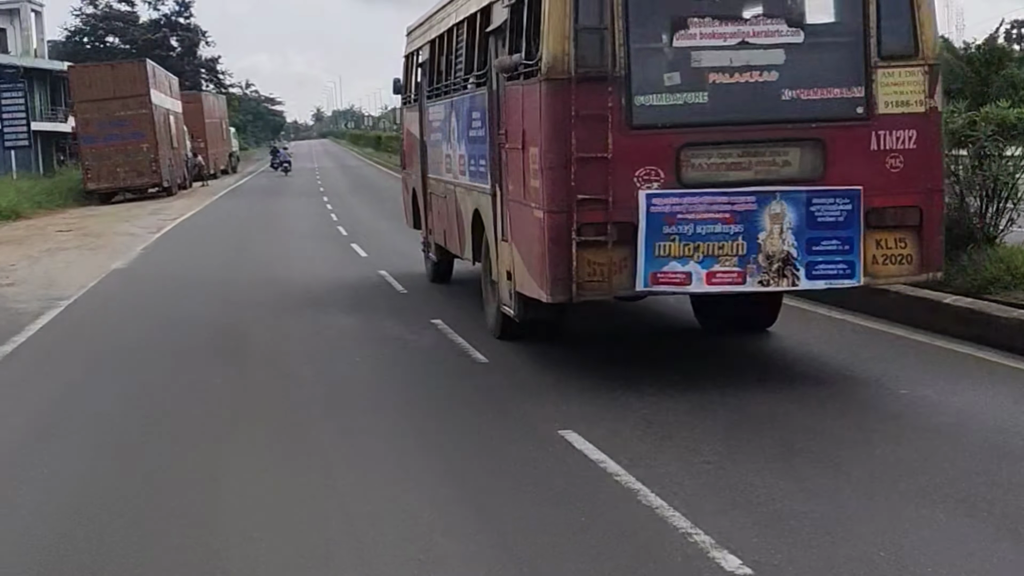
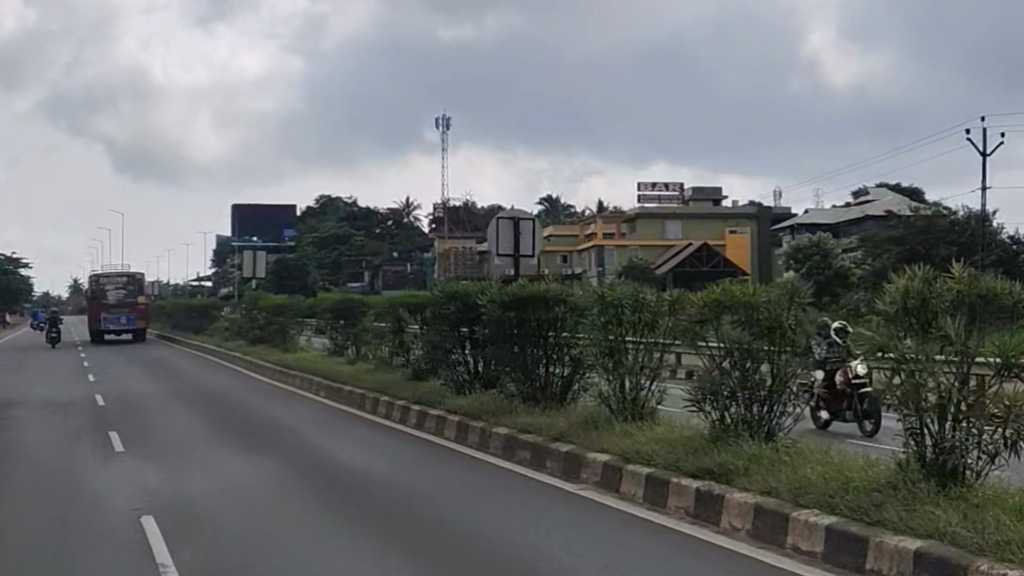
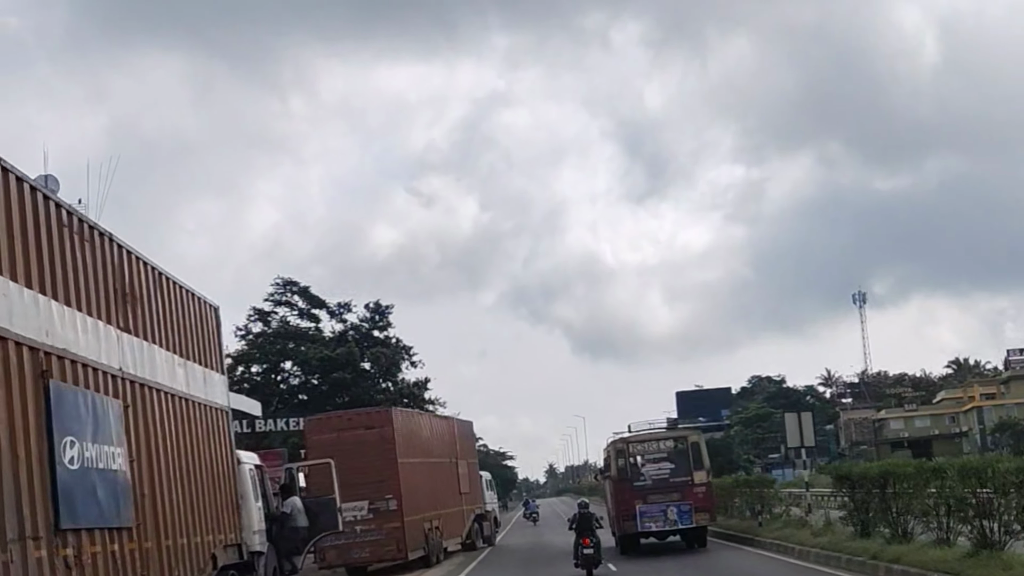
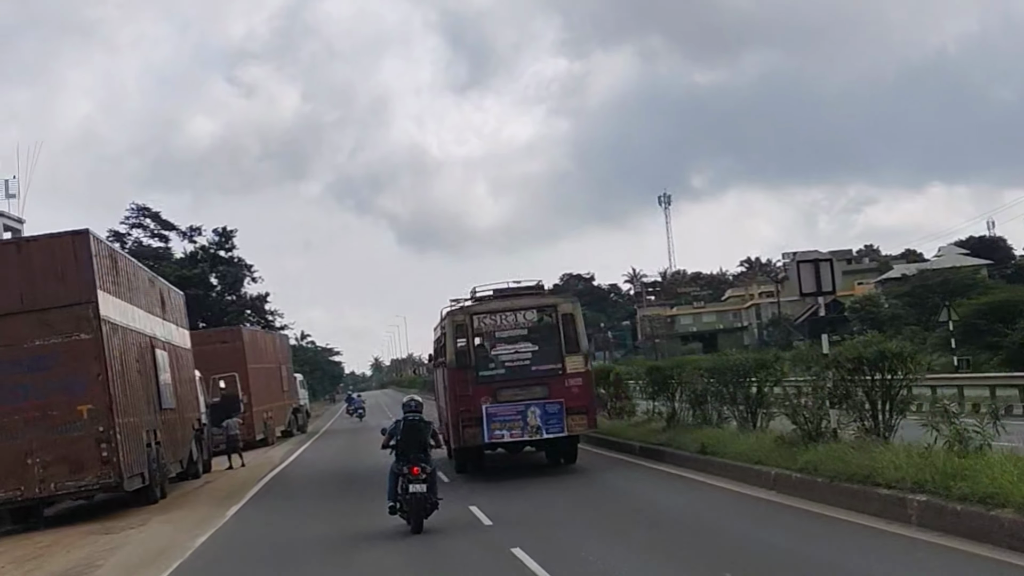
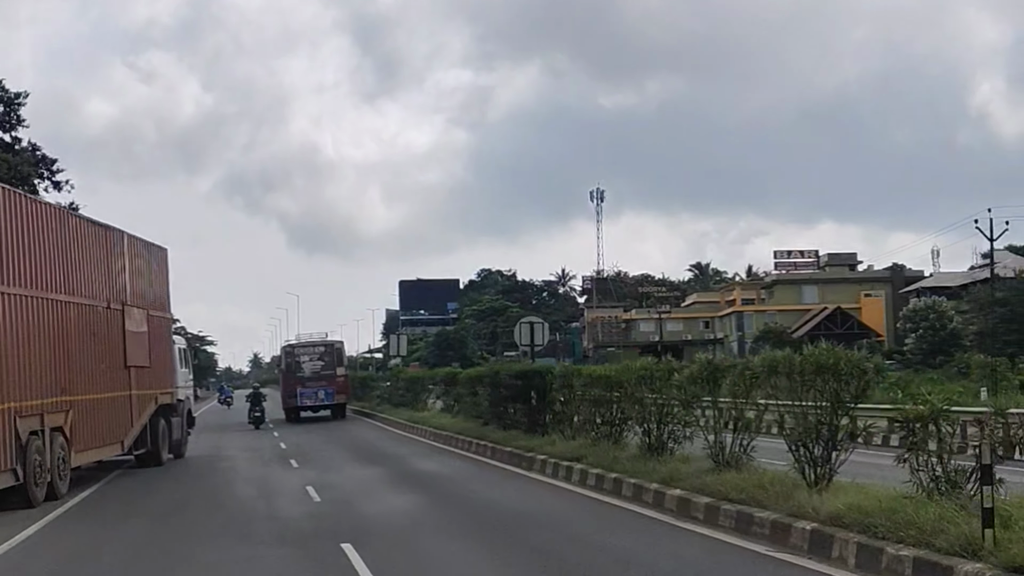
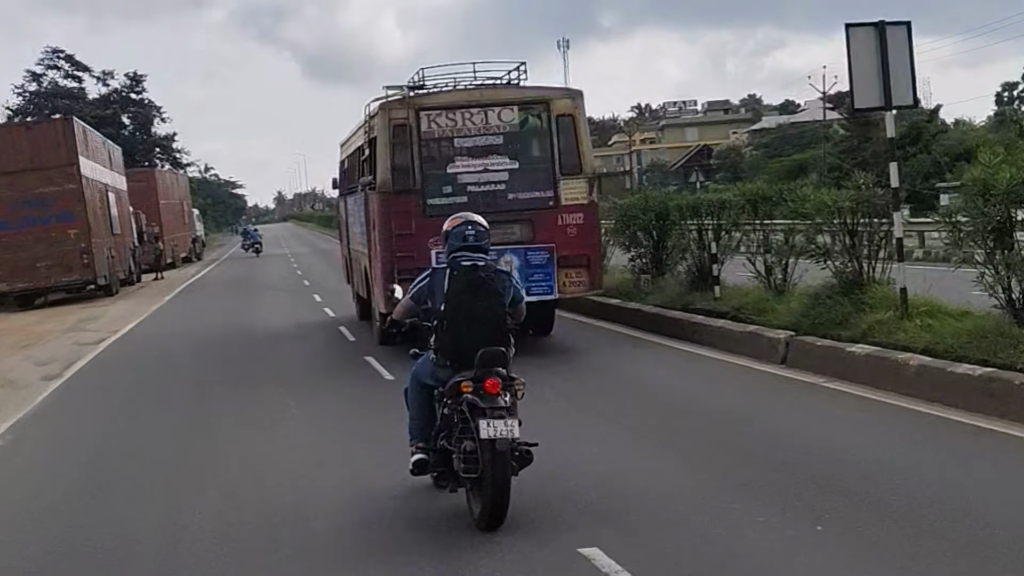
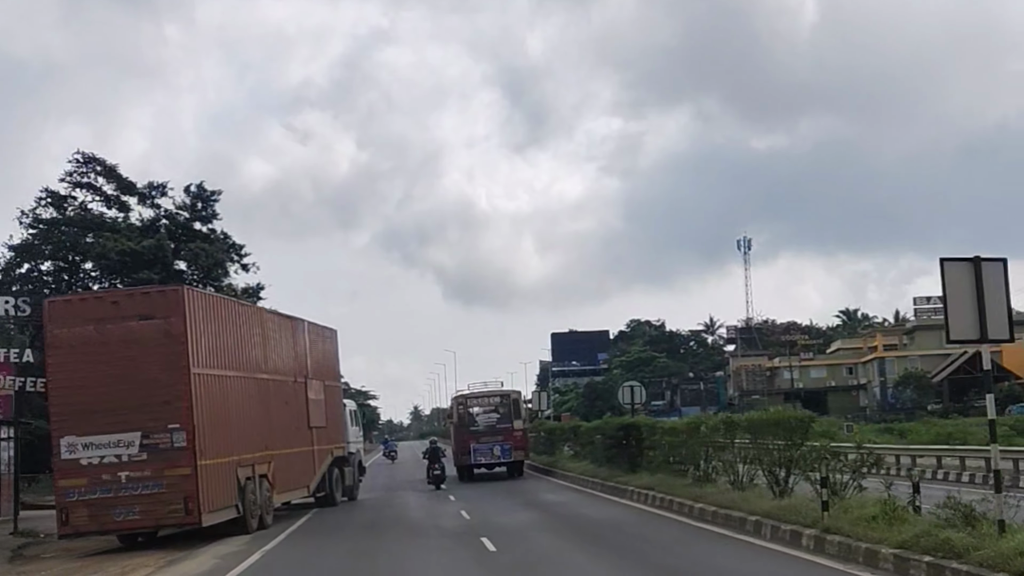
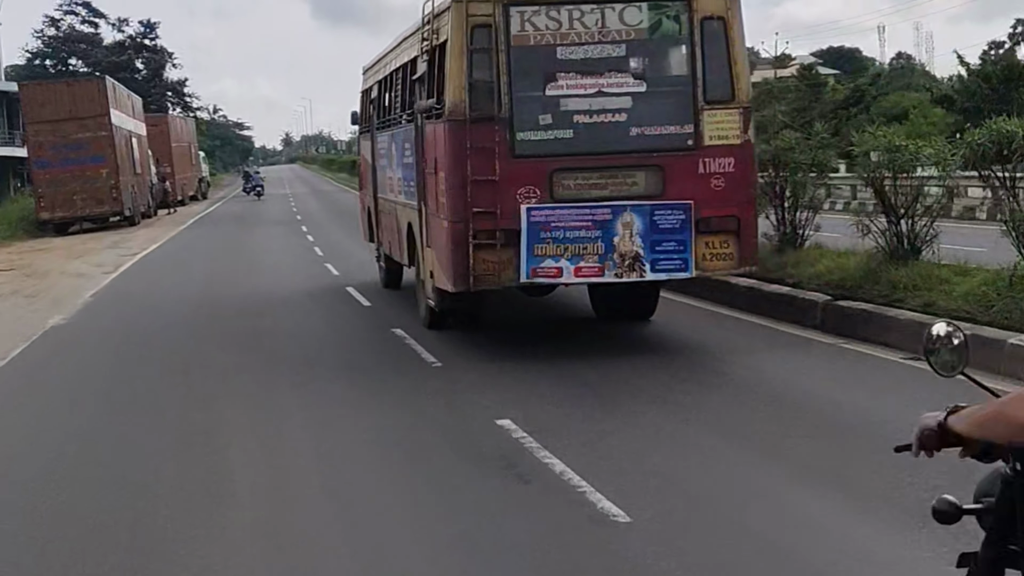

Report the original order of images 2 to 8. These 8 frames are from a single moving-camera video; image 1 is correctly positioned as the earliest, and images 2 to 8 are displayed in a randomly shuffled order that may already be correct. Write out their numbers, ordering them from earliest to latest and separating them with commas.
8, 6, 4, 3, 7, 5, 2
